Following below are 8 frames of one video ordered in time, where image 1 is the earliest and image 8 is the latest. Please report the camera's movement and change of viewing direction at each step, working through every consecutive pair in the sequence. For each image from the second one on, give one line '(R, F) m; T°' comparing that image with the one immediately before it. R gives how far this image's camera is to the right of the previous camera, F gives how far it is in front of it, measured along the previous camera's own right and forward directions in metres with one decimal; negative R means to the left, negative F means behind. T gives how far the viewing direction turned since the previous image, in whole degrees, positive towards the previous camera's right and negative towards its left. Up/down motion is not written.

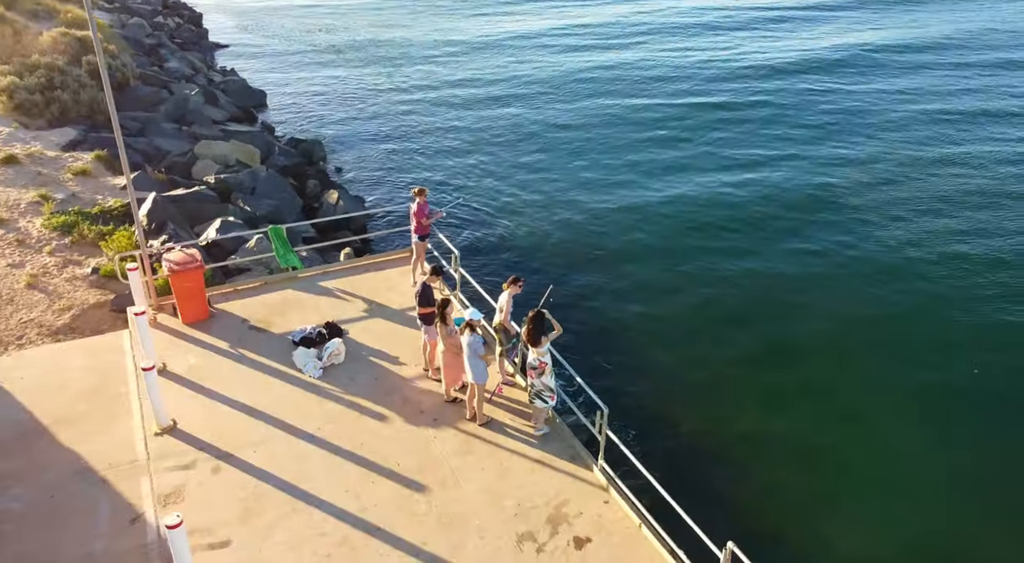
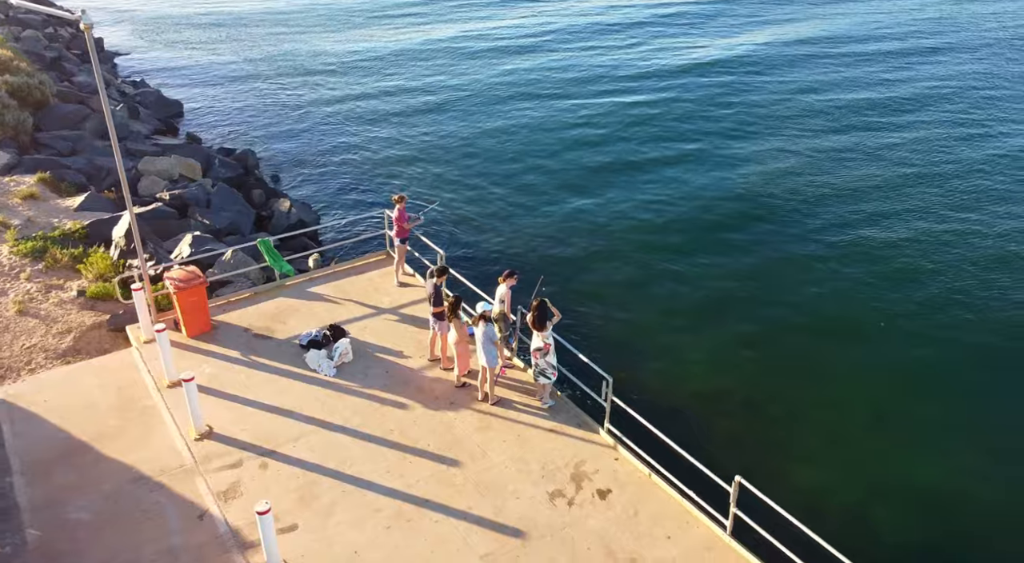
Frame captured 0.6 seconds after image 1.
(-1.9, -1.6) m; +7°
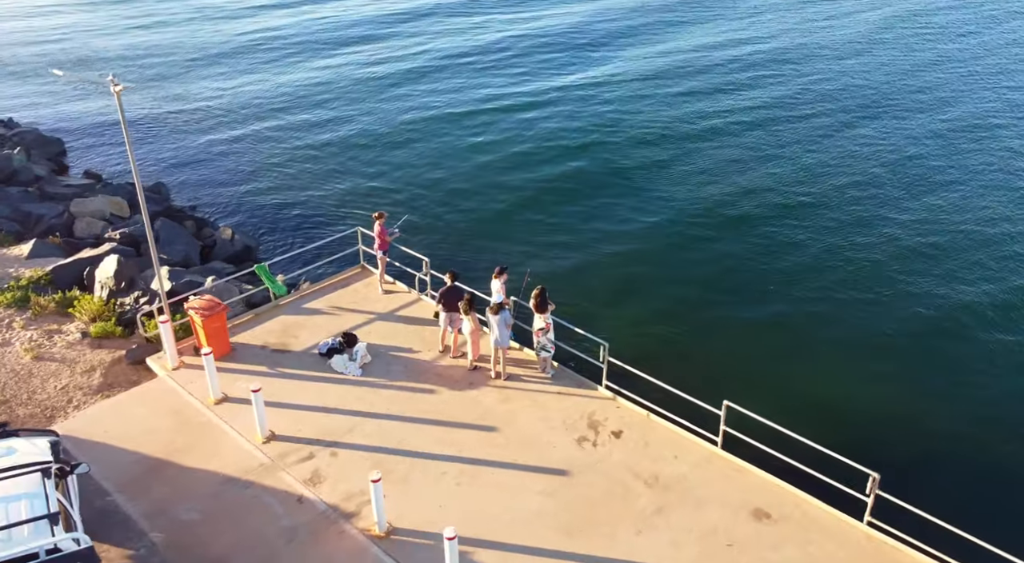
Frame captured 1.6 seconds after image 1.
(-3.4, -2.7) m; +11°
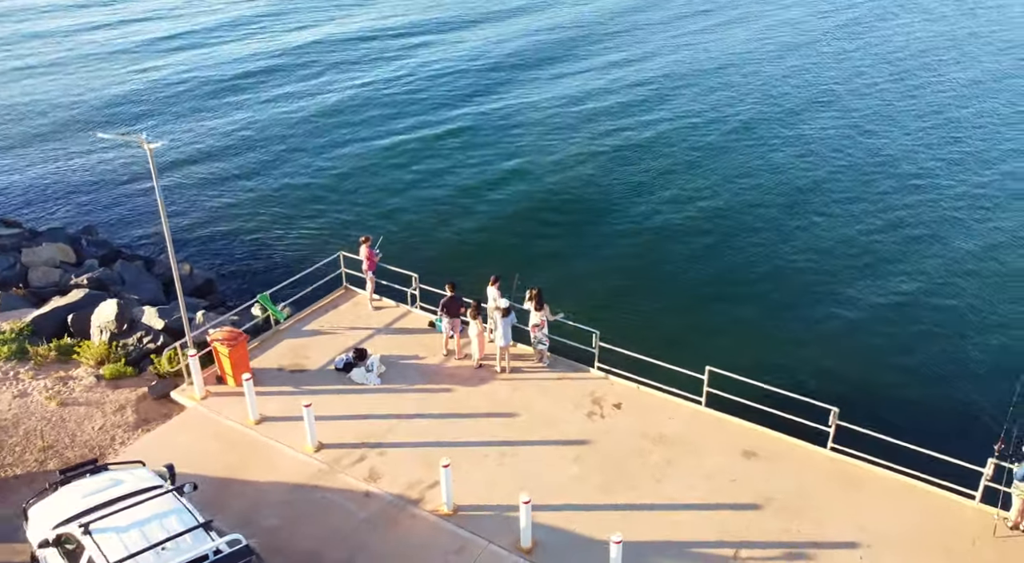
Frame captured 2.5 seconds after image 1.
(-3.3, -2.3) m; +10°
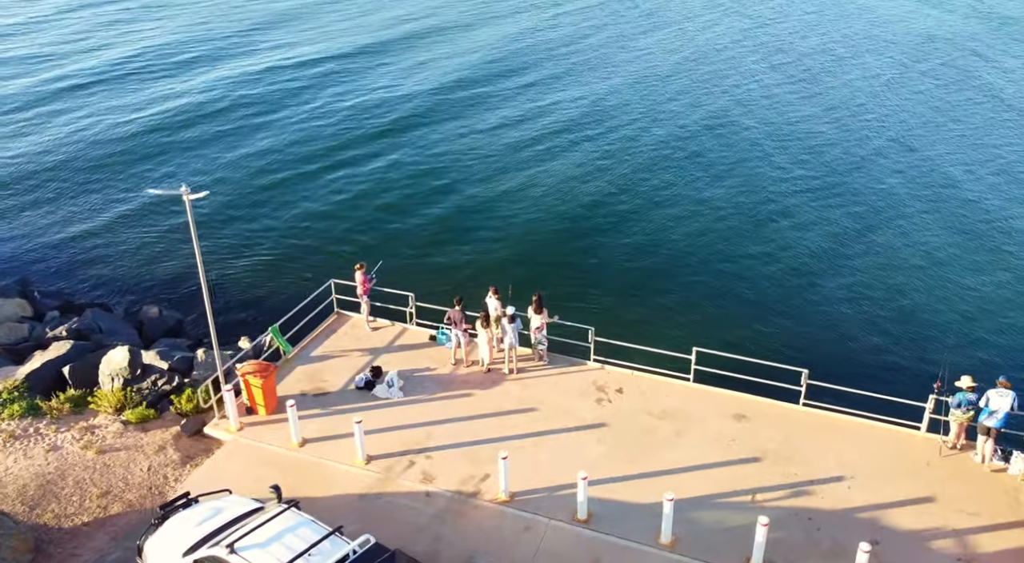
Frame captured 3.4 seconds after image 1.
(-3.7, -1.9) m; +10°
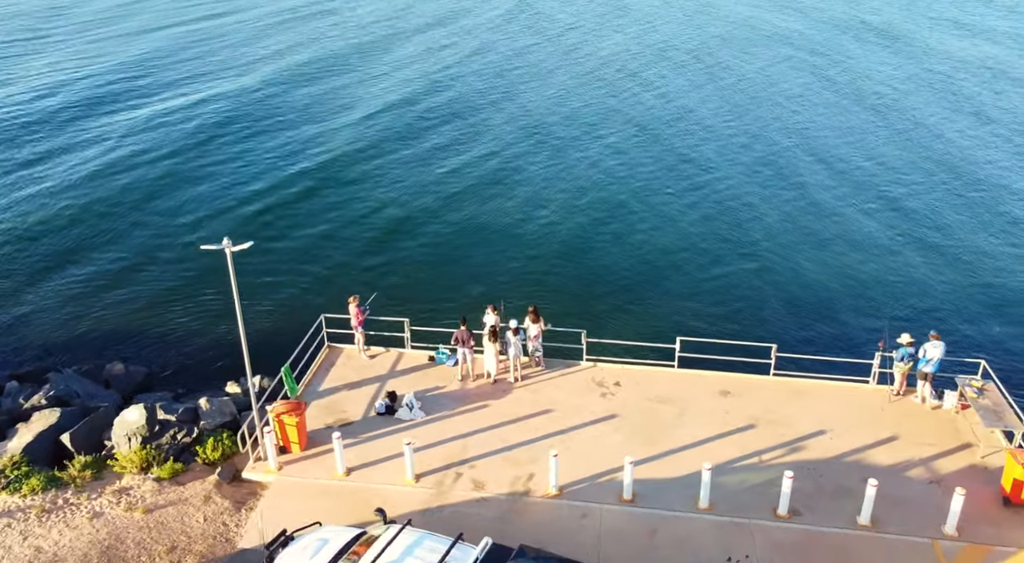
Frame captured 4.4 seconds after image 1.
(-4.5, -1.4) m; +11°
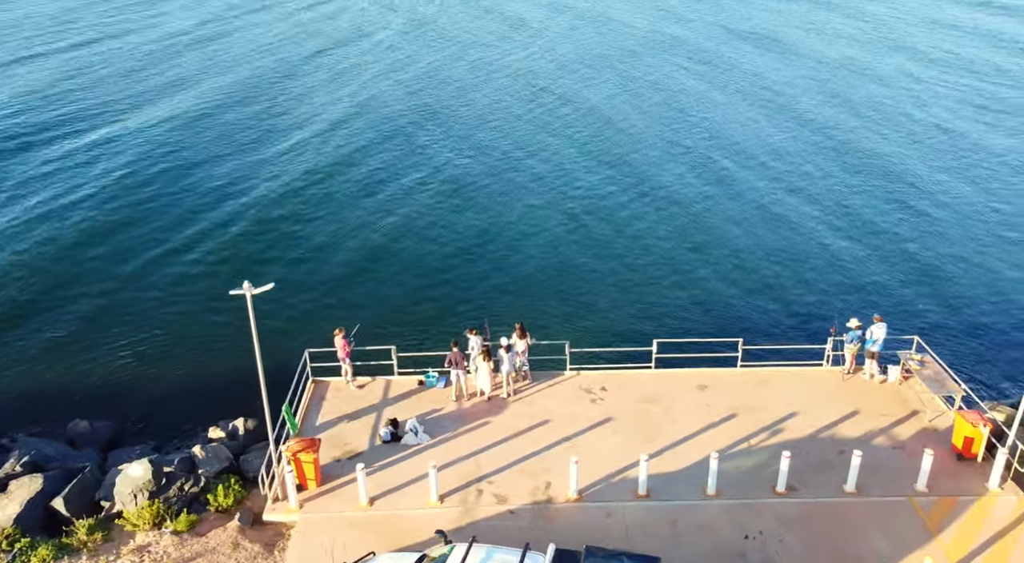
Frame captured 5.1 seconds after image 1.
(-3.4, -0.7) m; +9°
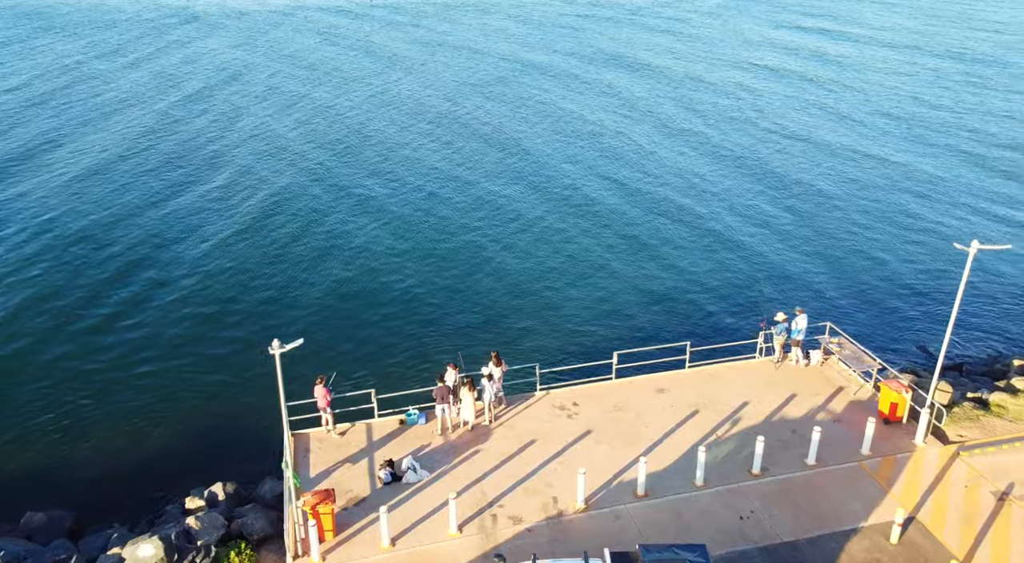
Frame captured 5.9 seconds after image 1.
(-4.2, -0.8) m; +12°
